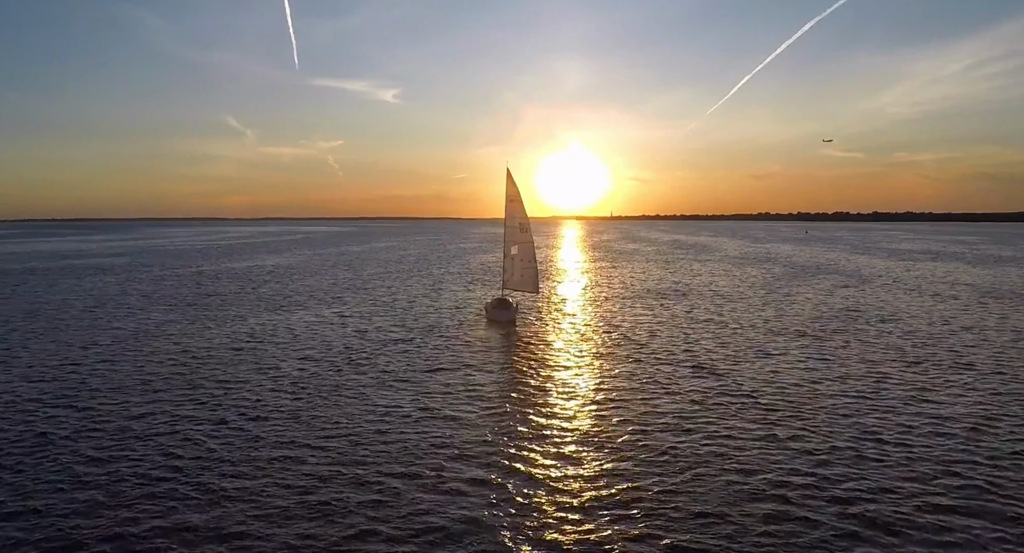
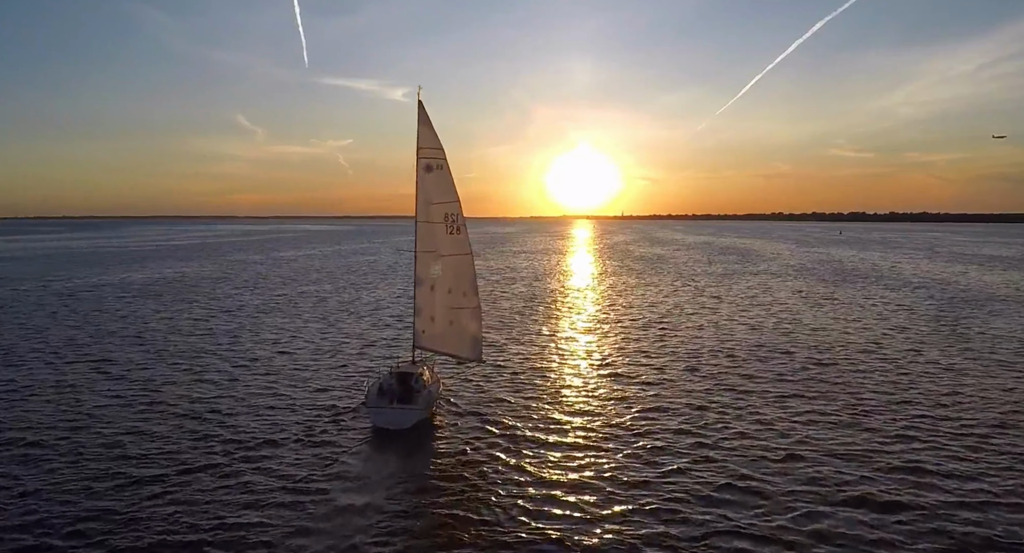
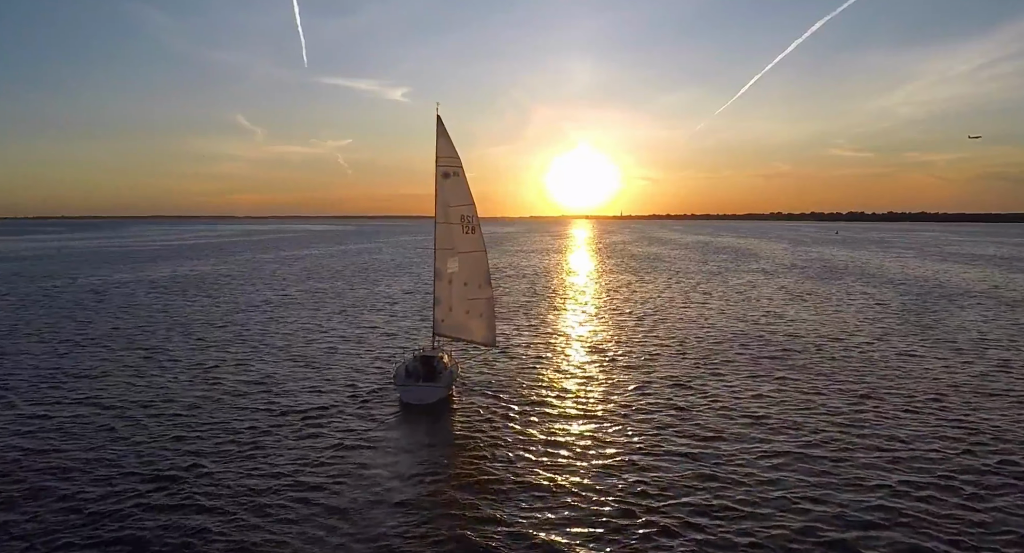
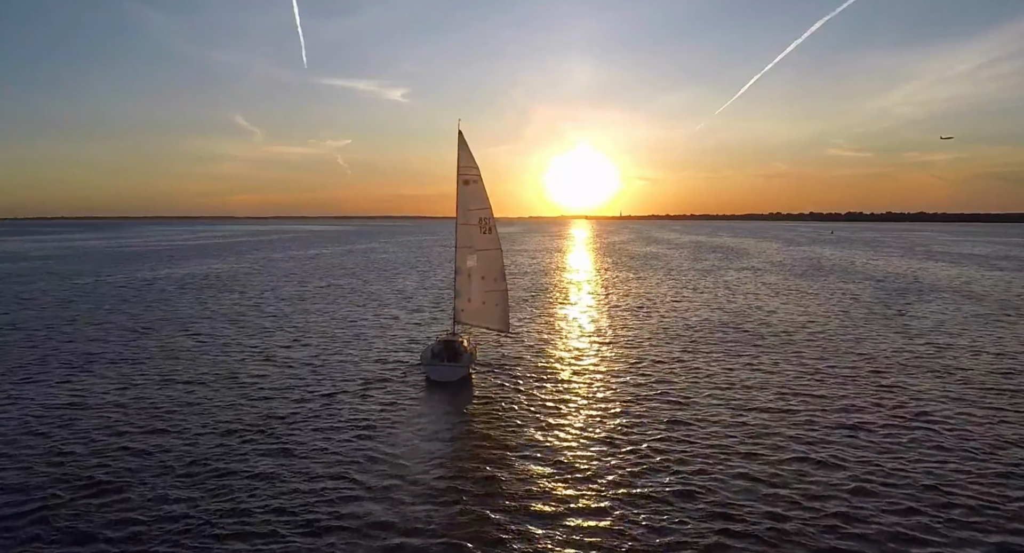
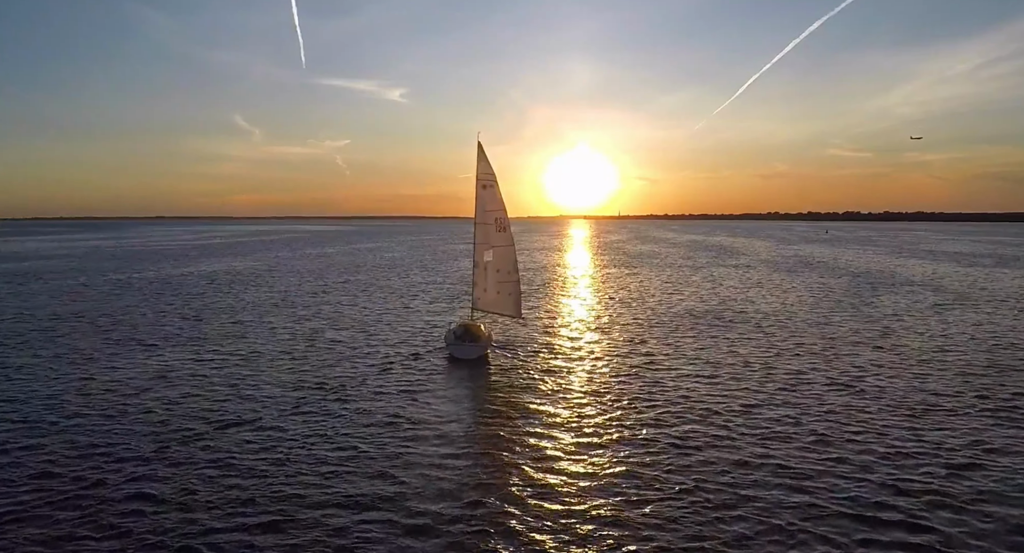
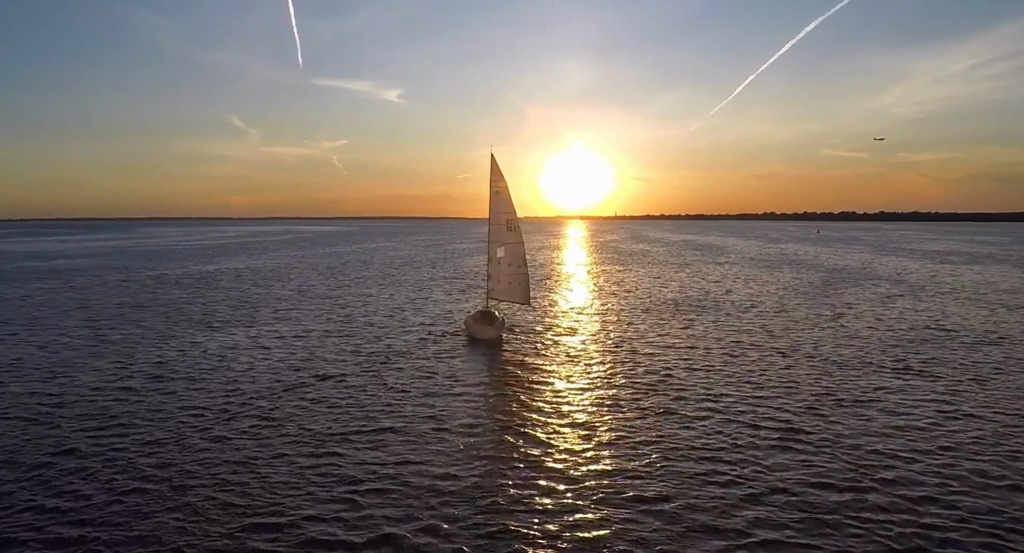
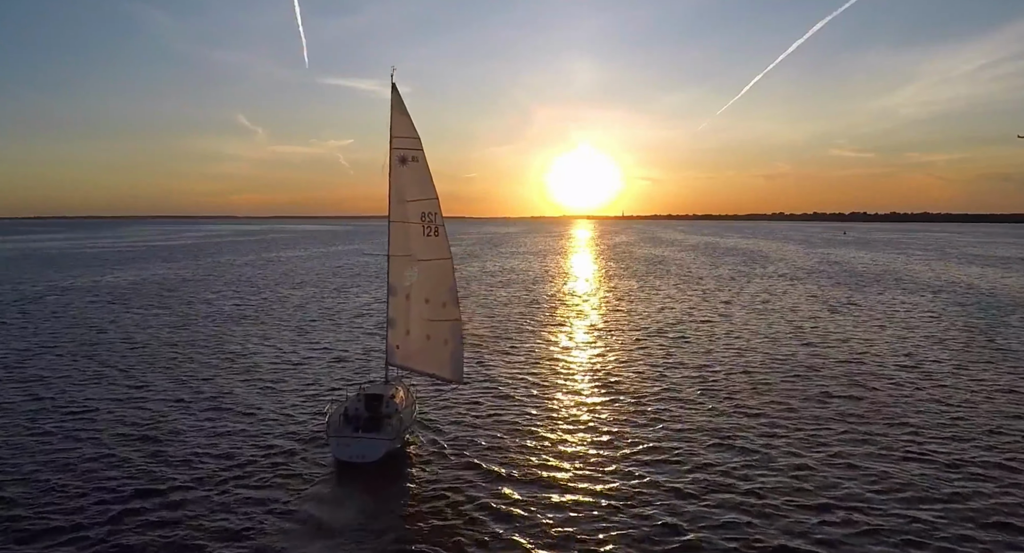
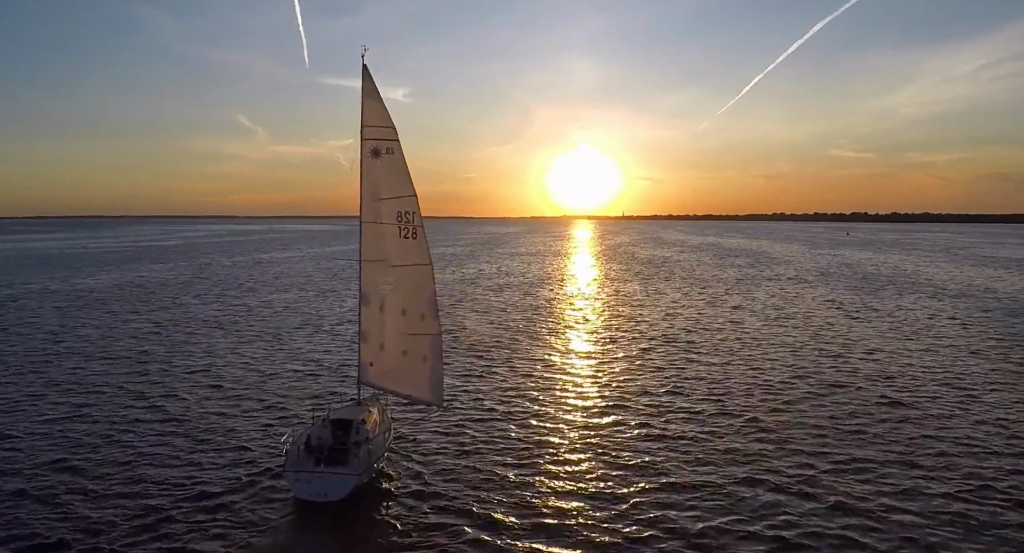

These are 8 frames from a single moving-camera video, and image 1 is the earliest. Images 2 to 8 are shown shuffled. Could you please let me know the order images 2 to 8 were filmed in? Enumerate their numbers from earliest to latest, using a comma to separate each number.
6, 5, 4, 3, 2, 7, 8
